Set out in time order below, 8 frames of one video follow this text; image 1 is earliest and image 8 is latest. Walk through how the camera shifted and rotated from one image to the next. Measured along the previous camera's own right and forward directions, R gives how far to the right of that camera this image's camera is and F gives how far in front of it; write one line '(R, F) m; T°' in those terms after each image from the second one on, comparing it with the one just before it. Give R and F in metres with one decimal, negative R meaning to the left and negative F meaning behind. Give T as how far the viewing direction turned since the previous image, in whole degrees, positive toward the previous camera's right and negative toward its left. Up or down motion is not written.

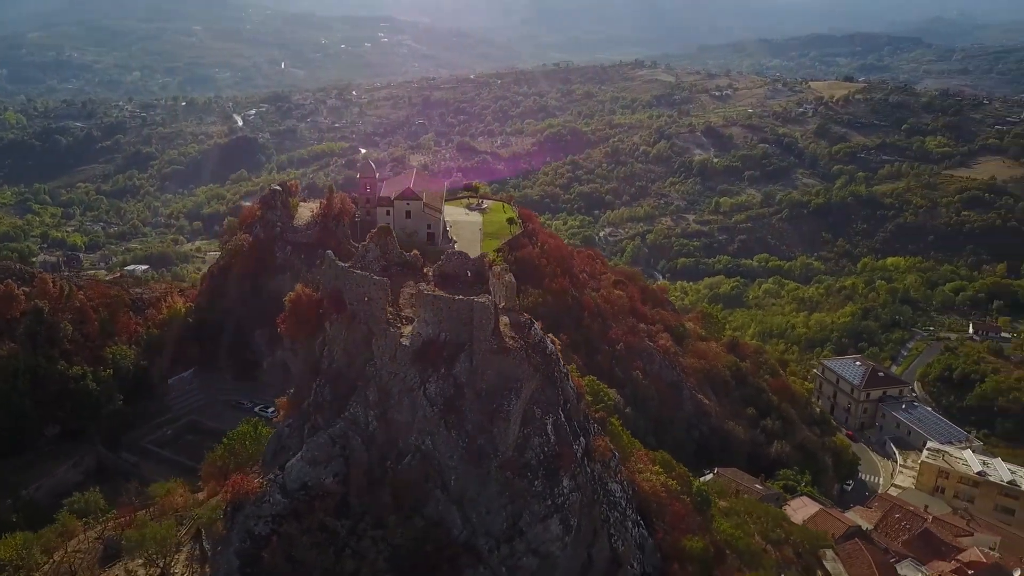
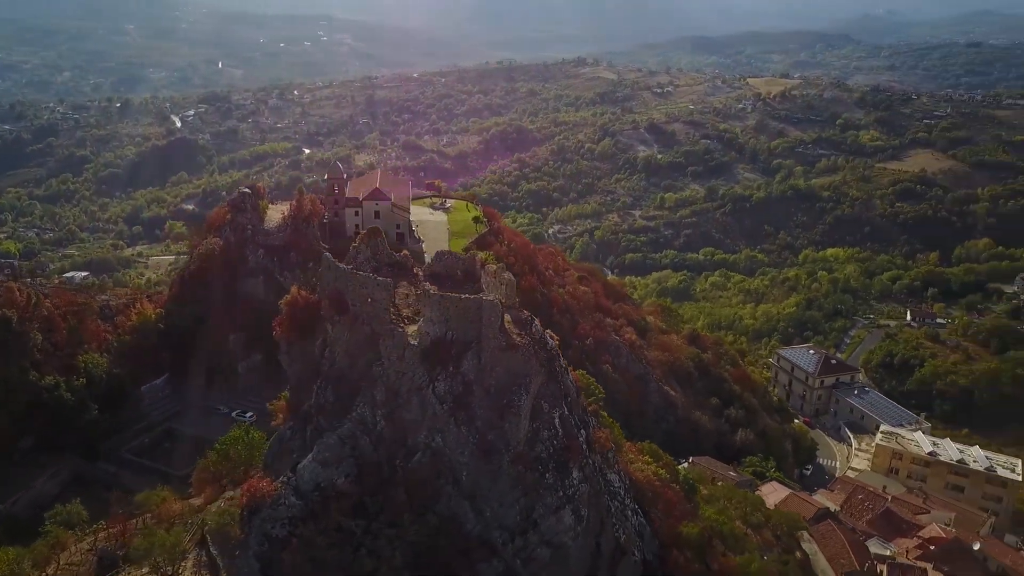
(-1.0, -0.2) m; +4°
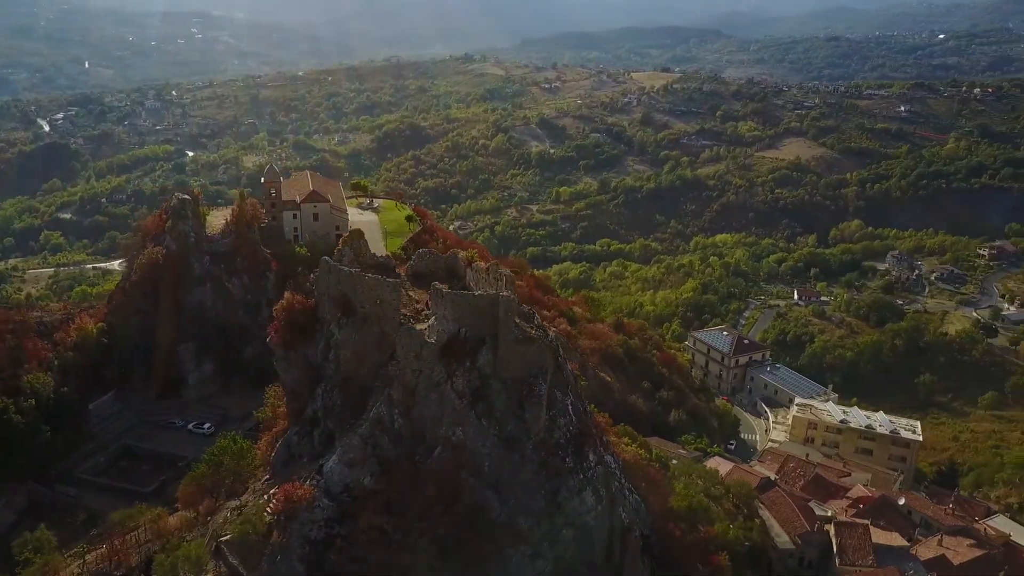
(-2.0, -0.4) m; +8°
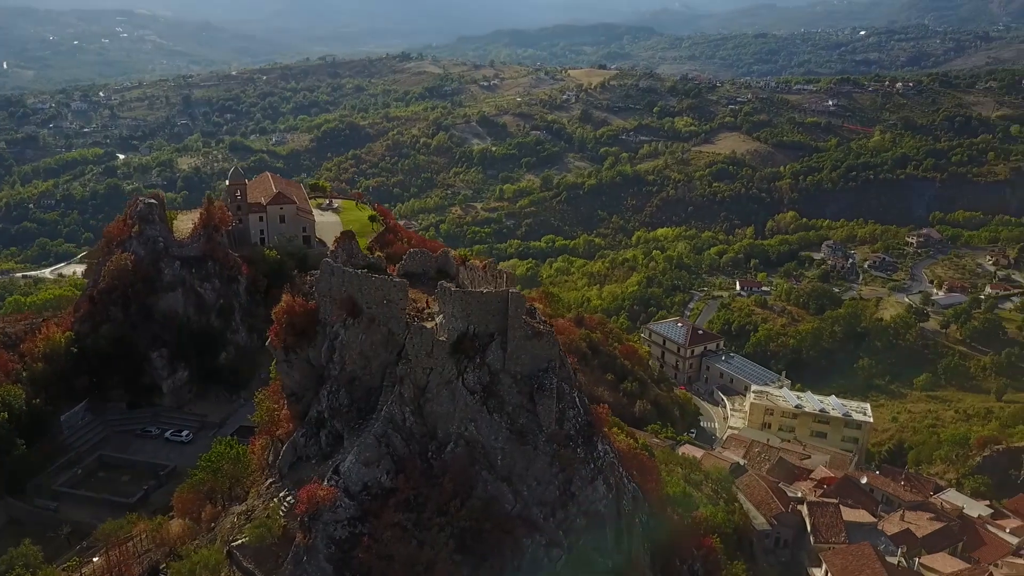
(-1.2, -0.3) m; +4°
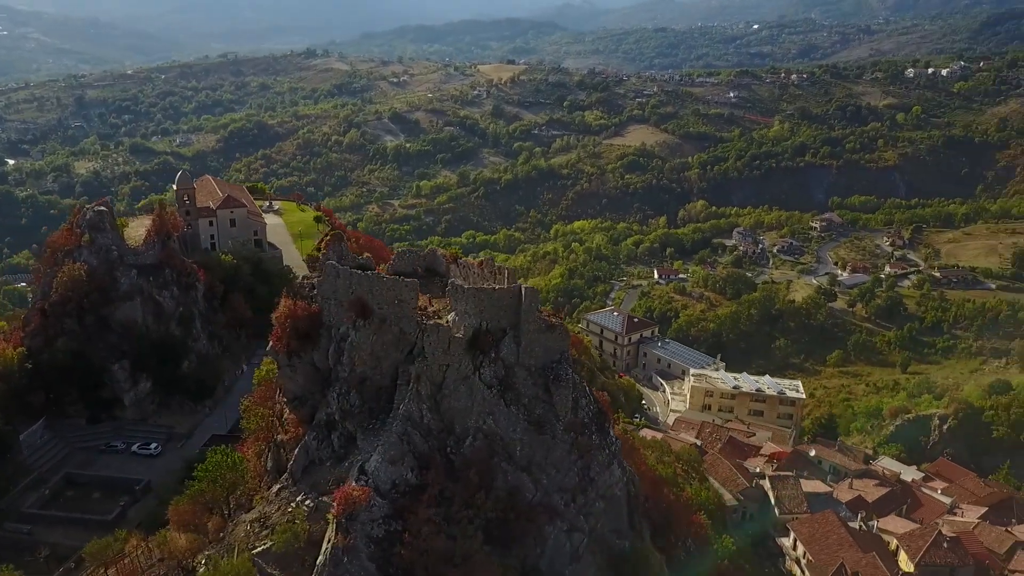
(-1.8, -0.3) m; +6°
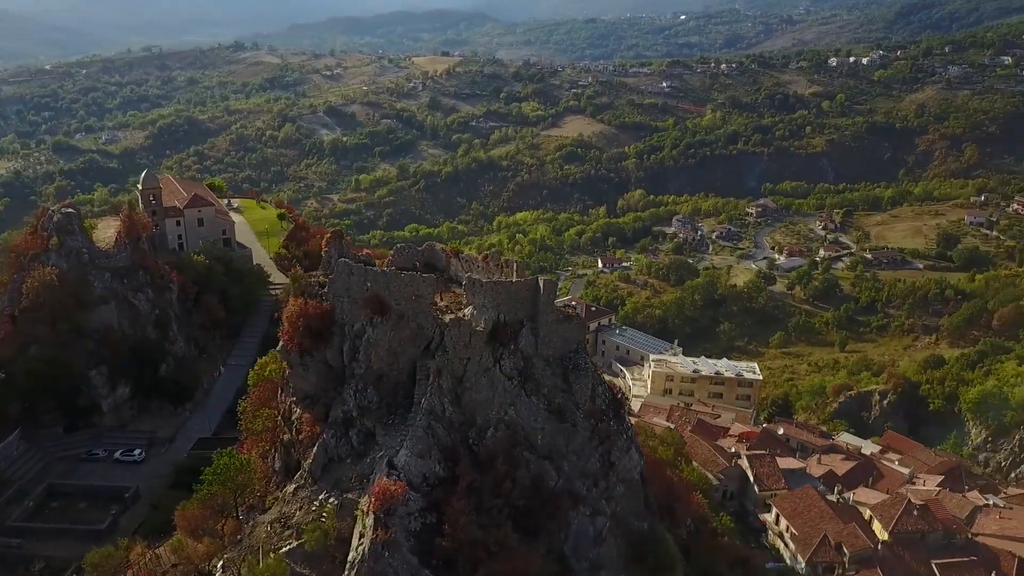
(-1.5, -0.2) m; +5°
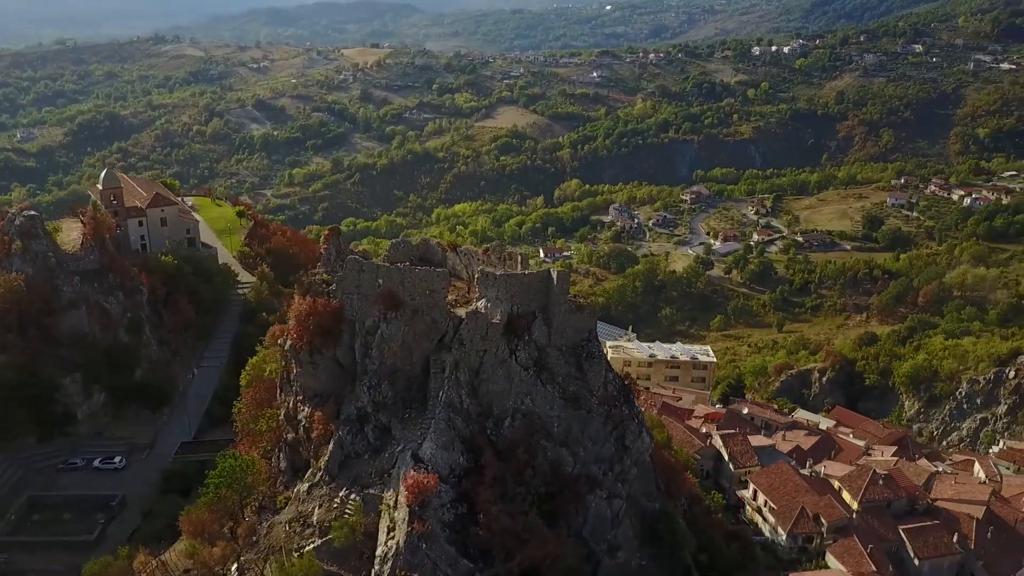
(-1.5, -0.2) m; +5°
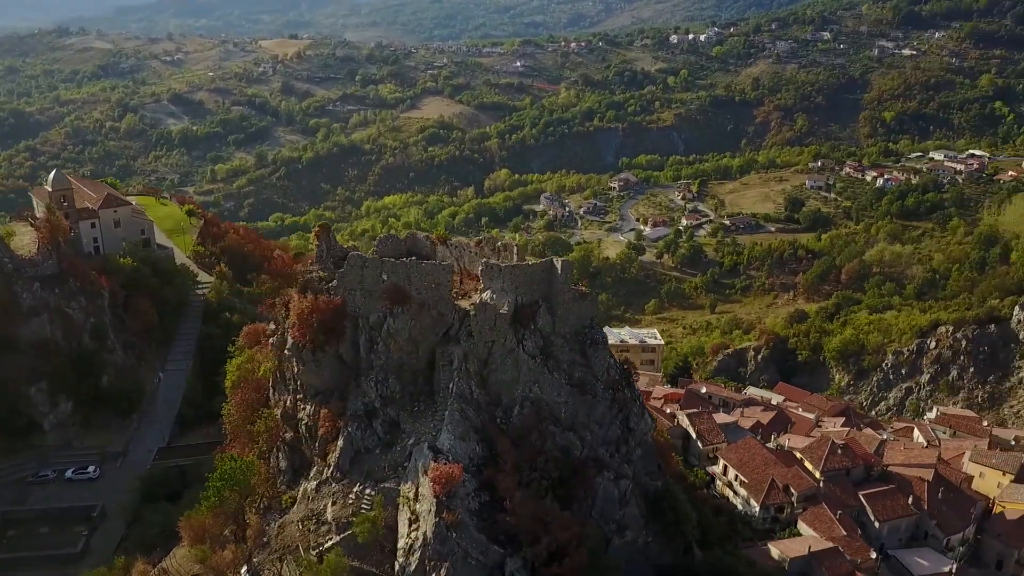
(-1.5, -0.2) m; +5°
